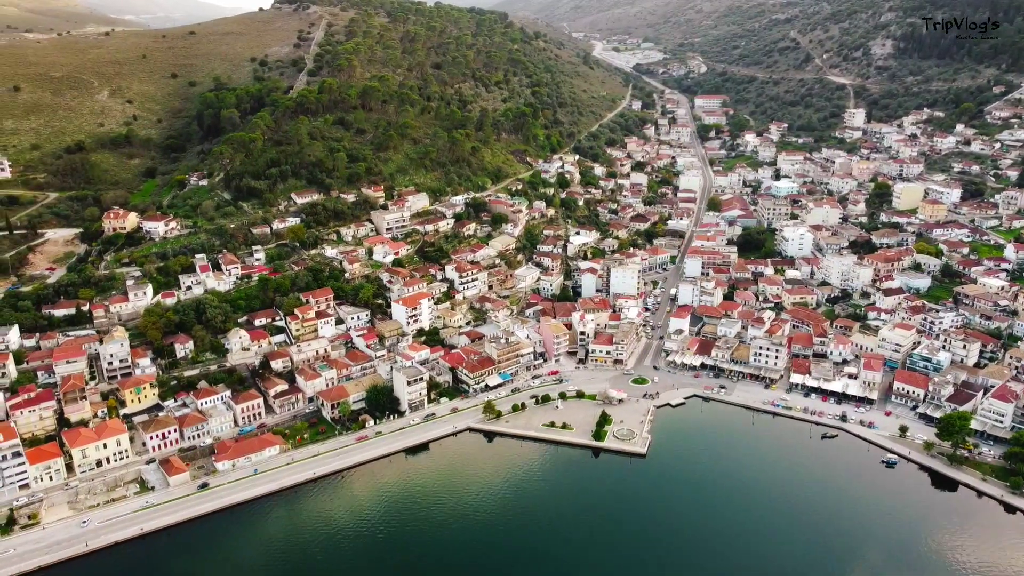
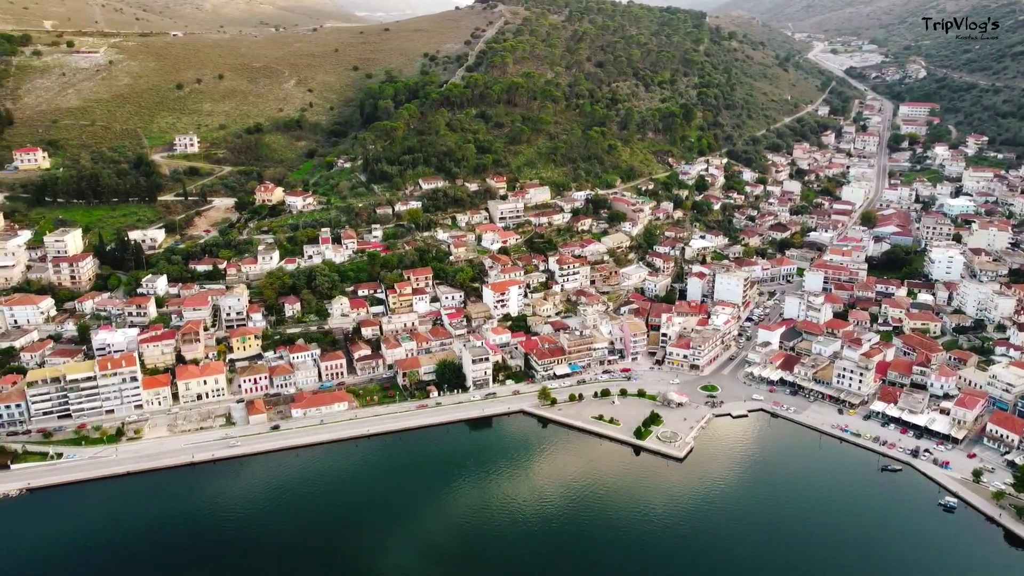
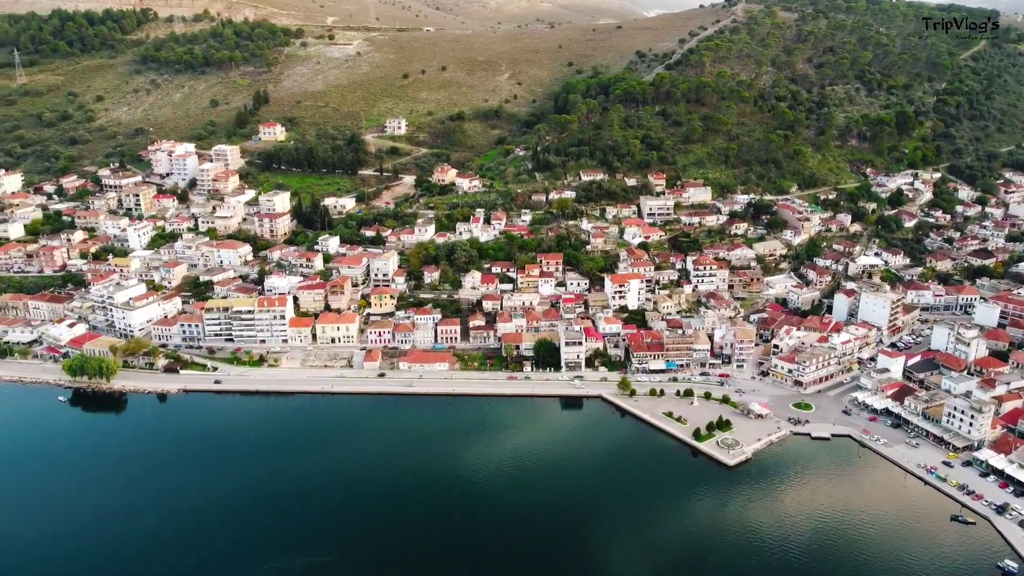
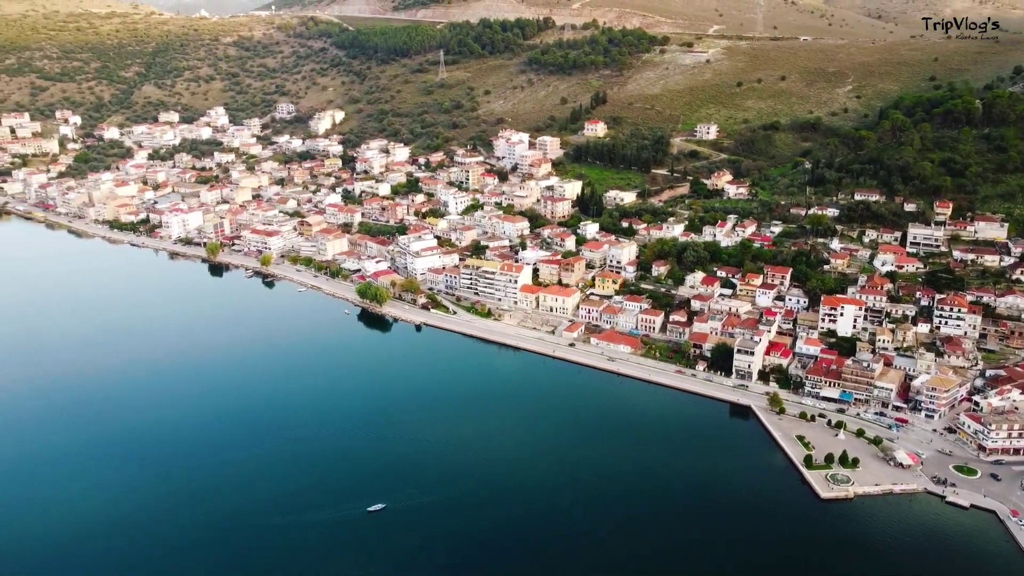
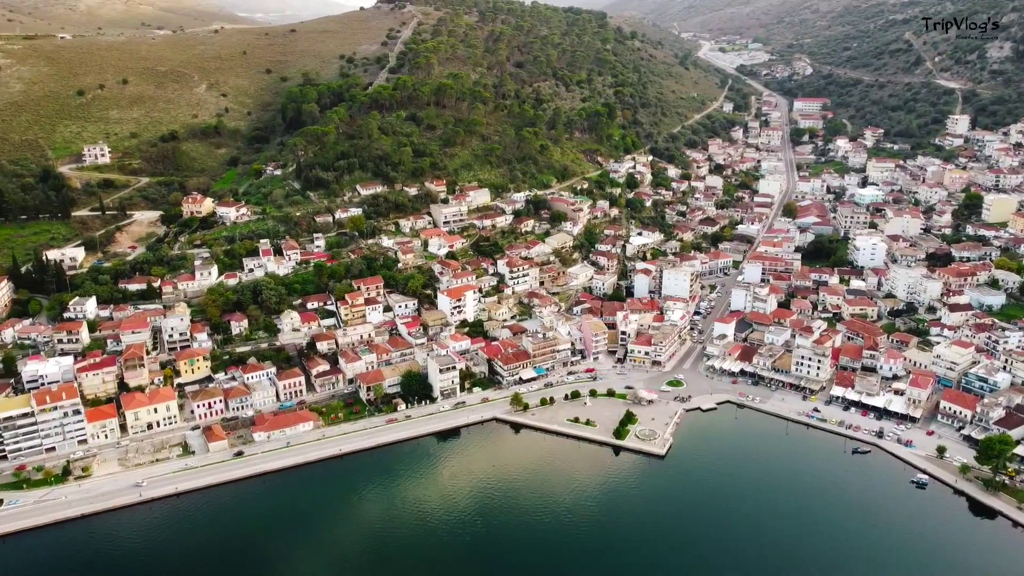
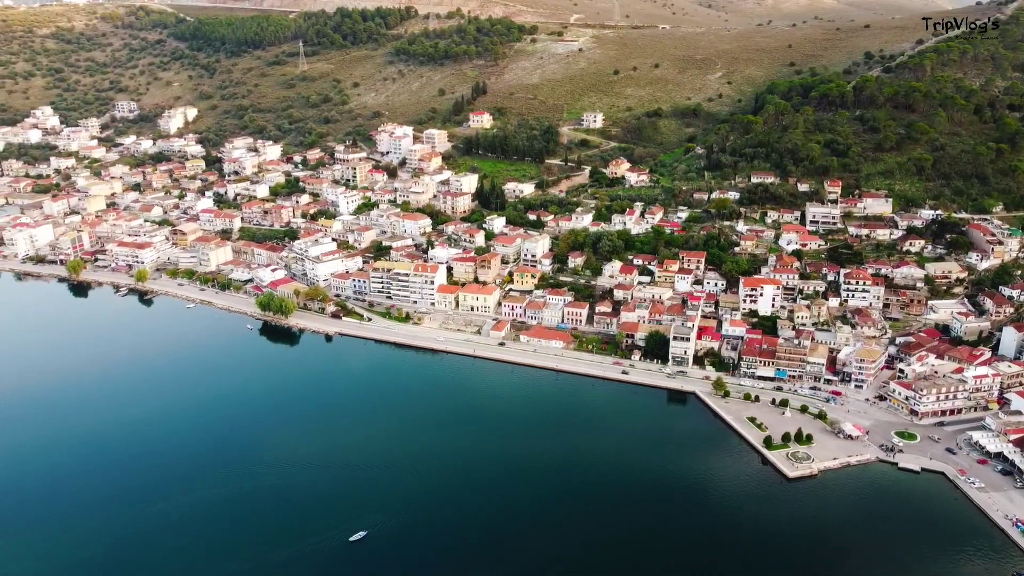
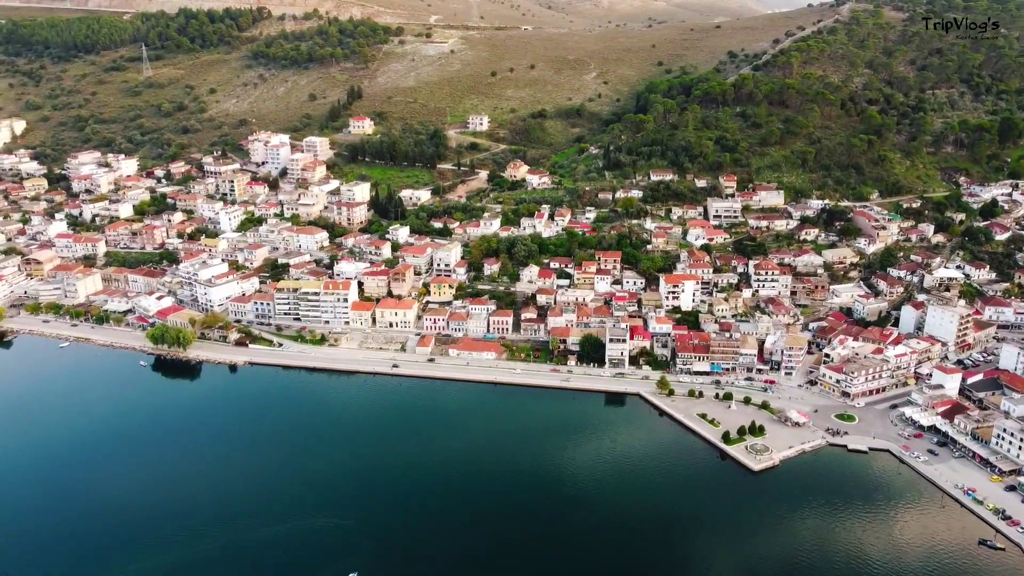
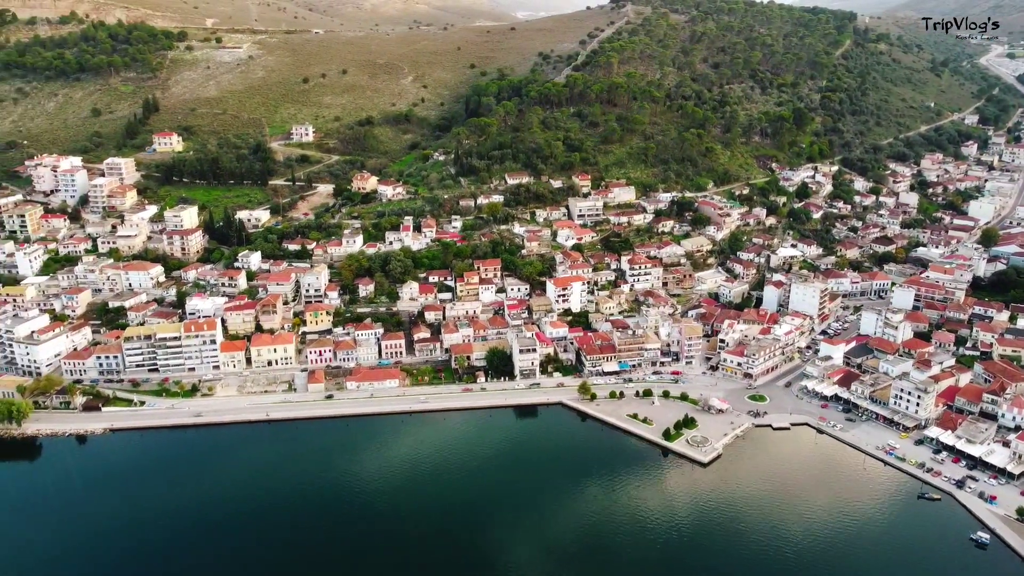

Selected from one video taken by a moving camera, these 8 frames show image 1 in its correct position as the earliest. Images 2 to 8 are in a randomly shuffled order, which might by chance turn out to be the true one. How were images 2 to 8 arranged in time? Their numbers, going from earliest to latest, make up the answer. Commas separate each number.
5, 2, 8, 3, 7, 6, 4
